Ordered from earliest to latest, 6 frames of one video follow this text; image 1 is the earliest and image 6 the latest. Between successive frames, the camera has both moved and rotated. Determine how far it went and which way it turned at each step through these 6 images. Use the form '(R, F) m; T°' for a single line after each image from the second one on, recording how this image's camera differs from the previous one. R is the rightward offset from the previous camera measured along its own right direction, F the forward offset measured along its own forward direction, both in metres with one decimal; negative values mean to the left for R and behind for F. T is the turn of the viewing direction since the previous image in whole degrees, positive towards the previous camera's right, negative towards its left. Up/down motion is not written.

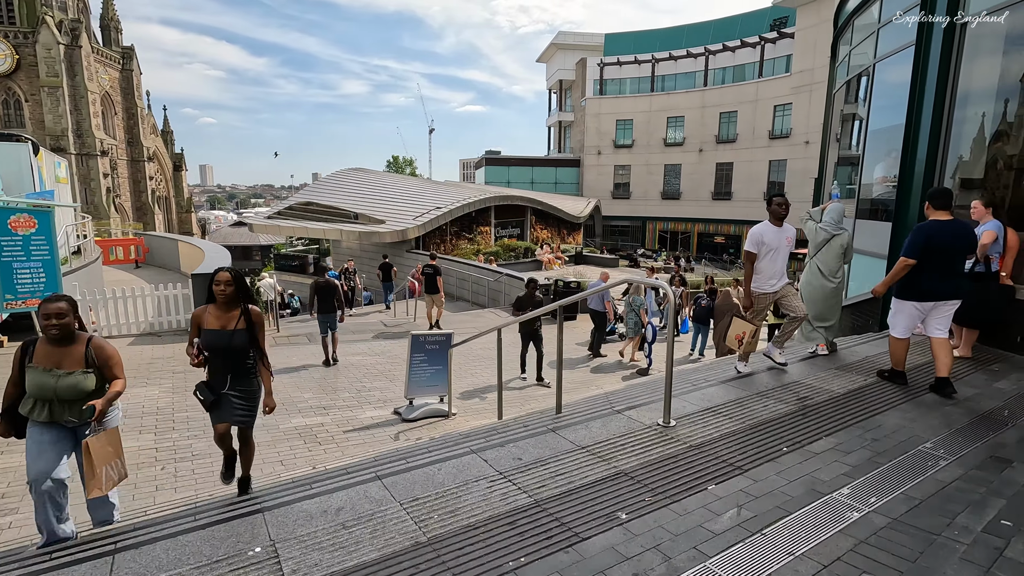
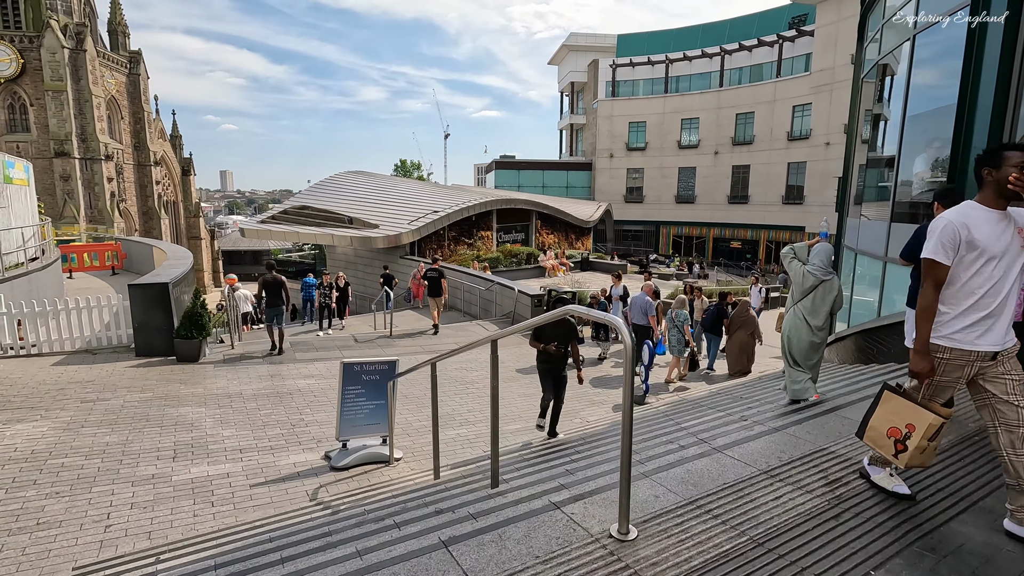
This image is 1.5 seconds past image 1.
(+0.6, +1.3) m; -2°
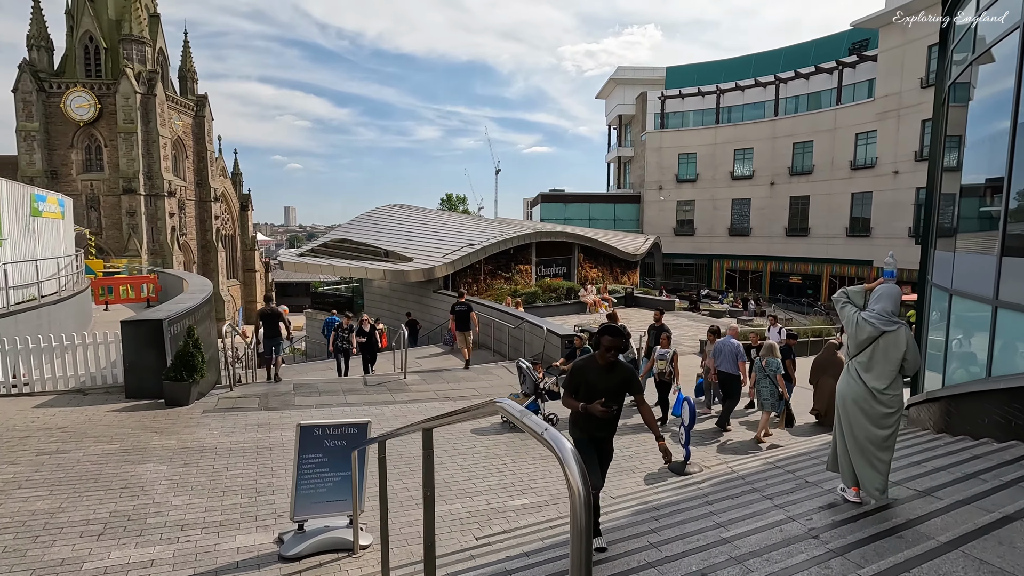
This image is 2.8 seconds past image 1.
(+0.5, +1.1) m; -5°
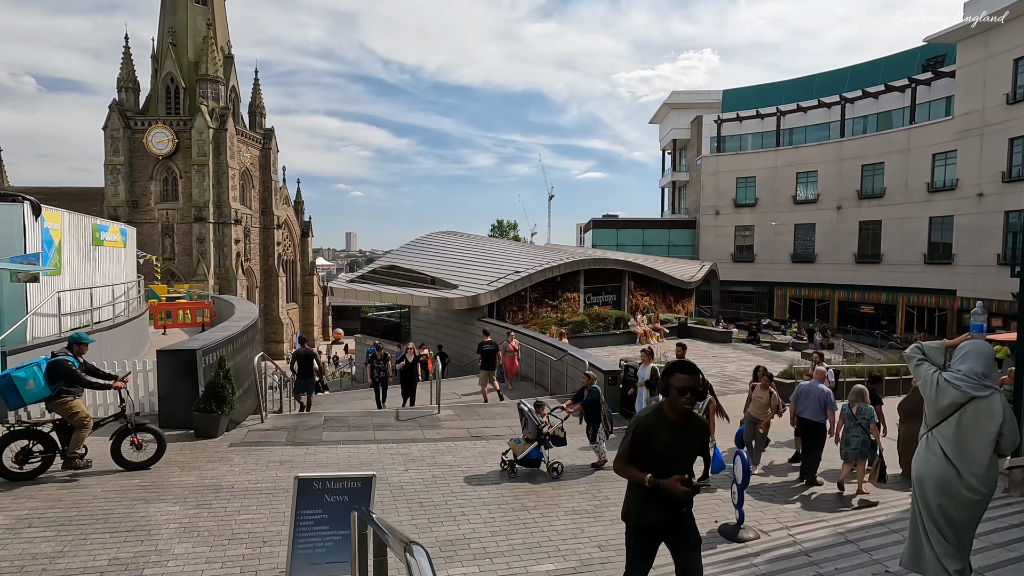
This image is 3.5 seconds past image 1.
(+0.3, +0.5) m; -6°
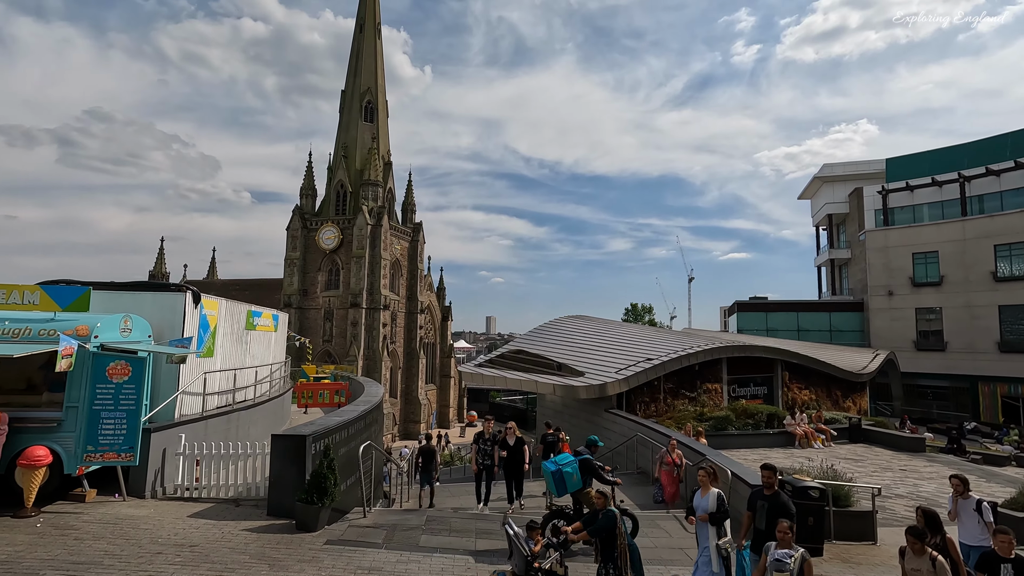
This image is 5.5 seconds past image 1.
(+0.3, +0.8) m; -15°
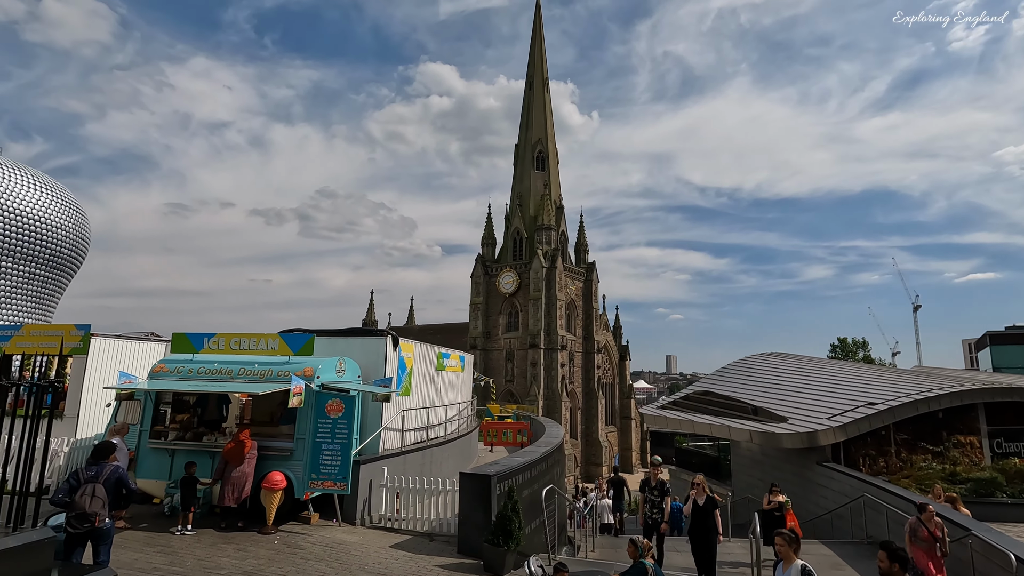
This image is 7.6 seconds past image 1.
(-0.1, +0.3) m; -19°
